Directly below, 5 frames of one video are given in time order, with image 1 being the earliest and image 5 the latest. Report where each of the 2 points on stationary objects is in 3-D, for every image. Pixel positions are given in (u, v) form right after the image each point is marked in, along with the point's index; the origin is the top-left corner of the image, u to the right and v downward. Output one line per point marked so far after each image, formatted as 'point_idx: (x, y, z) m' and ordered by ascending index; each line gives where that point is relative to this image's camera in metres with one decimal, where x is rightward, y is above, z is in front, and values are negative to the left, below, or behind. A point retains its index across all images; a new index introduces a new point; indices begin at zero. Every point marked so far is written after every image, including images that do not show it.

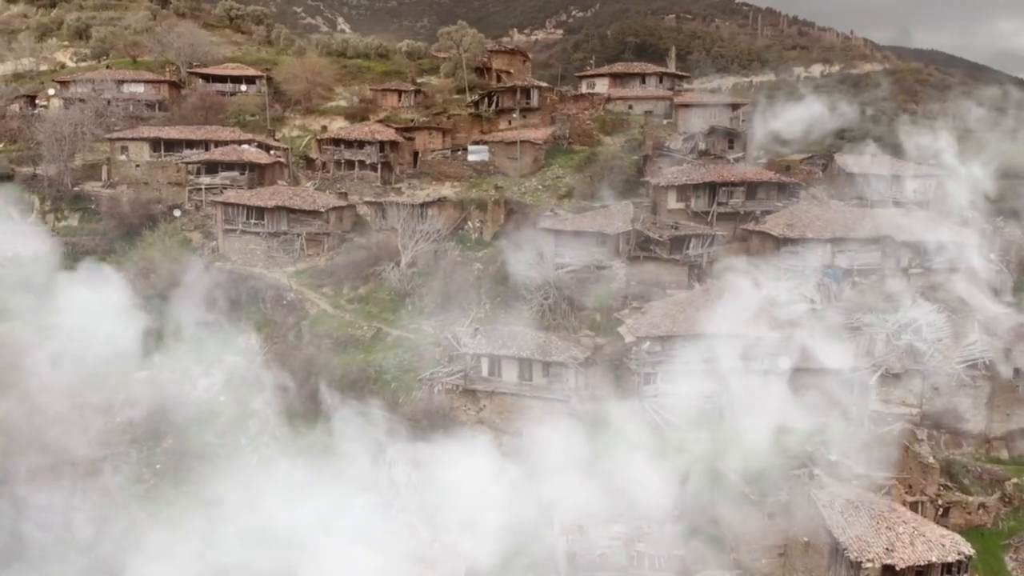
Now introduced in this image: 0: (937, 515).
0: (+9.3, -5.0, +18.2) m
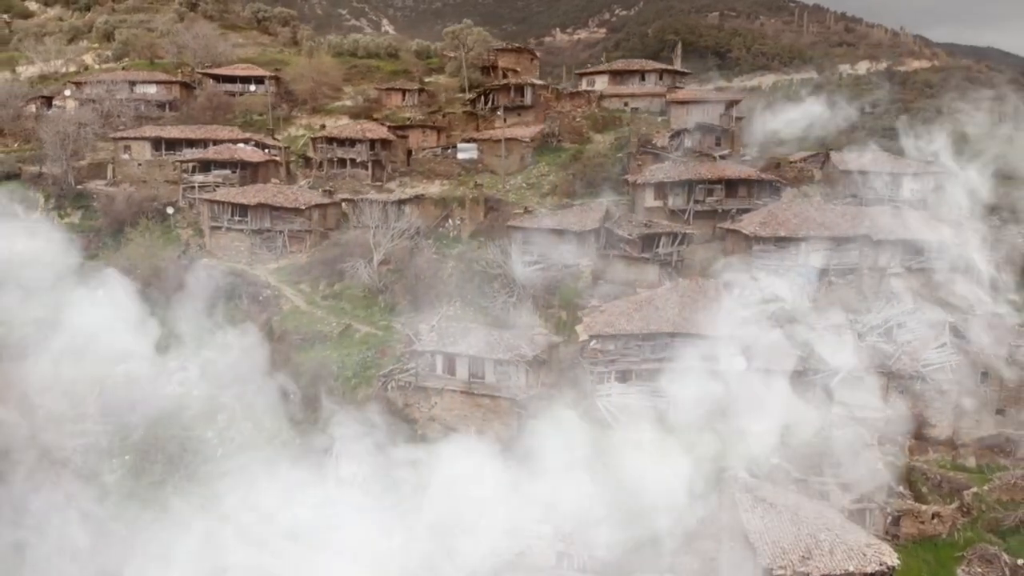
0: (+7.9, -5.0, +17.5) m
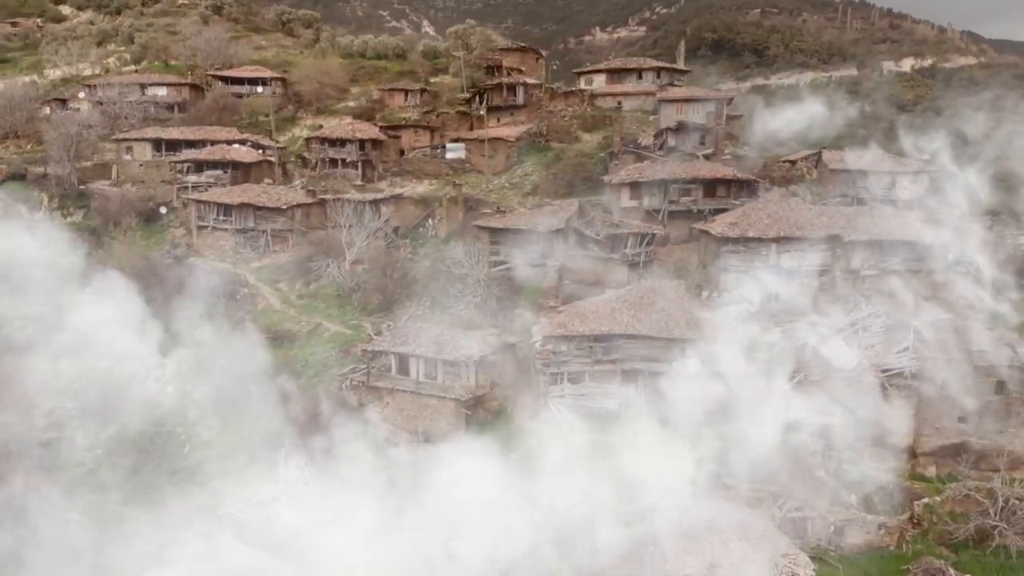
0: (+6.5, -5.1, +17.1) m
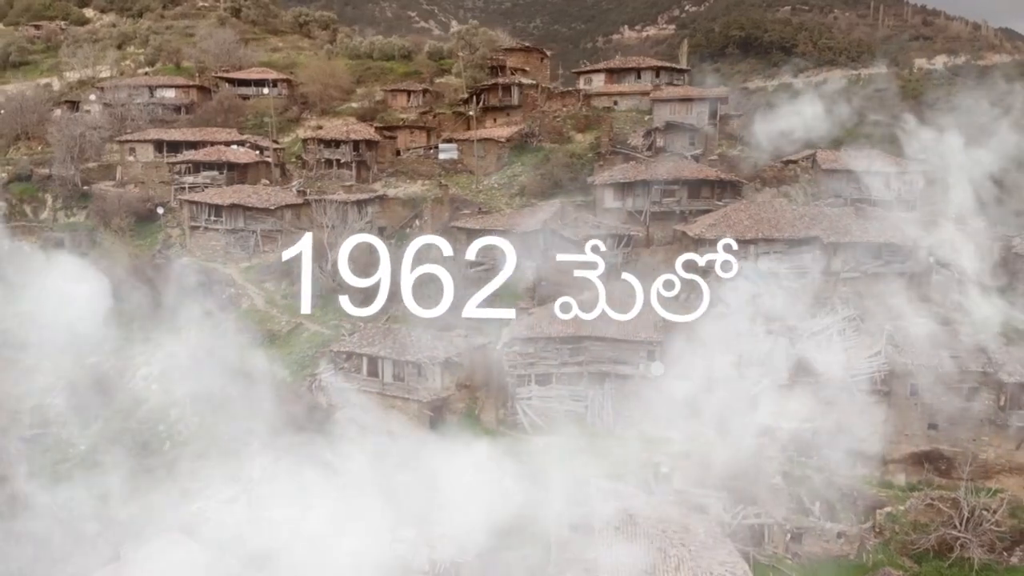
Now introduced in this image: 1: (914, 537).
0: (+5.6, -5.2, +16.7) m
1: (+8.1, -5.0, +16.7) m
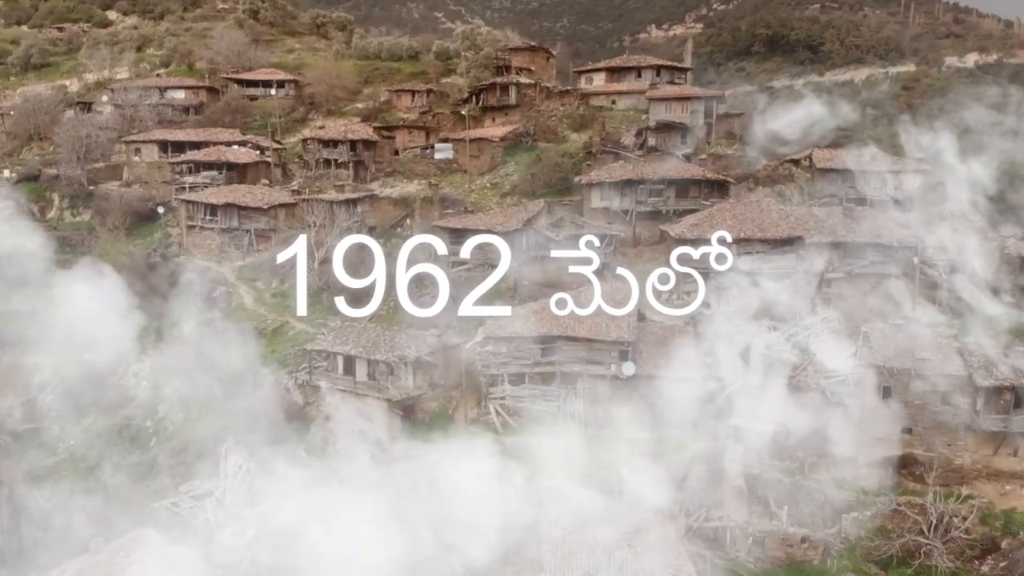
0: (+4.8, -5.2, +16.5) m
1: (+7.3, -5.0, +16.4) m
